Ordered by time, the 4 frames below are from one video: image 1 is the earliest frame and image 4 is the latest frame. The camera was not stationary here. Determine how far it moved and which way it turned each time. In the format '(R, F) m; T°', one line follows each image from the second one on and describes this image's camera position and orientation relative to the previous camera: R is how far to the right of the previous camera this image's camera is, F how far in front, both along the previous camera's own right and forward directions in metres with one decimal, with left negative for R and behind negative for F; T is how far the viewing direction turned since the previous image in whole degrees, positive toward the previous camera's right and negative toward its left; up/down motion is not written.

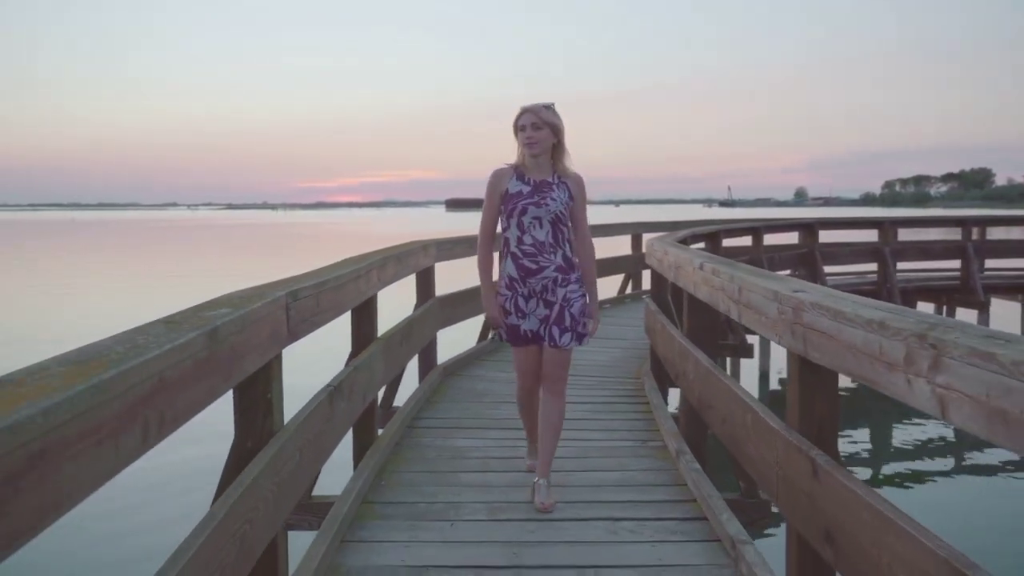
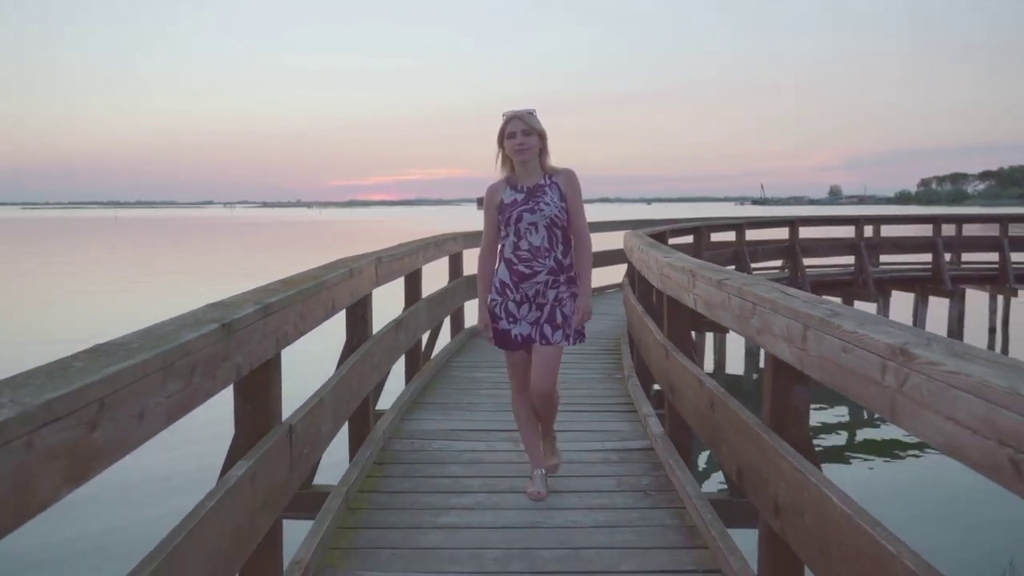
(+0.2, -1.6) m; -2°
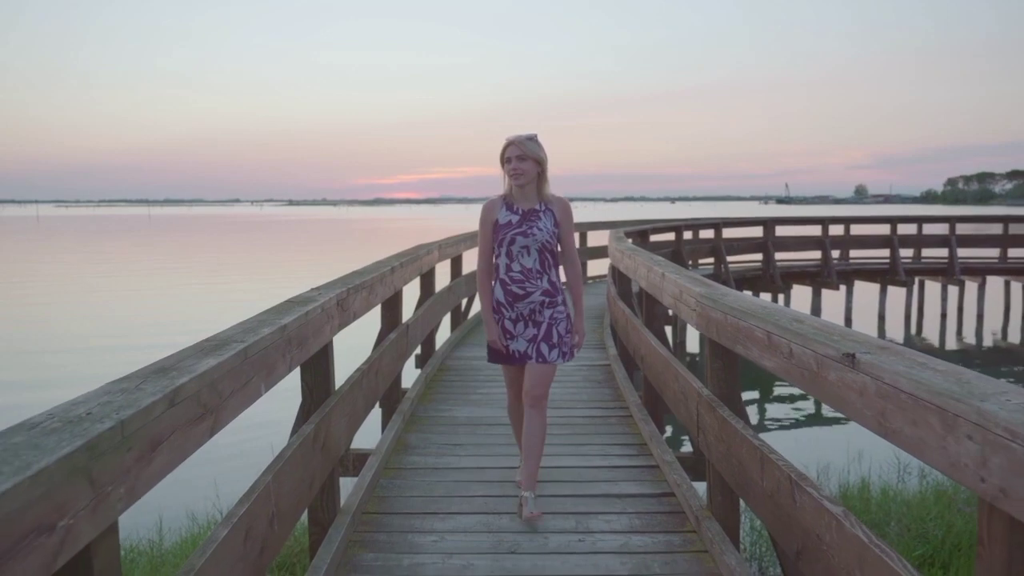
(+0.1, -2.3) m; -2°
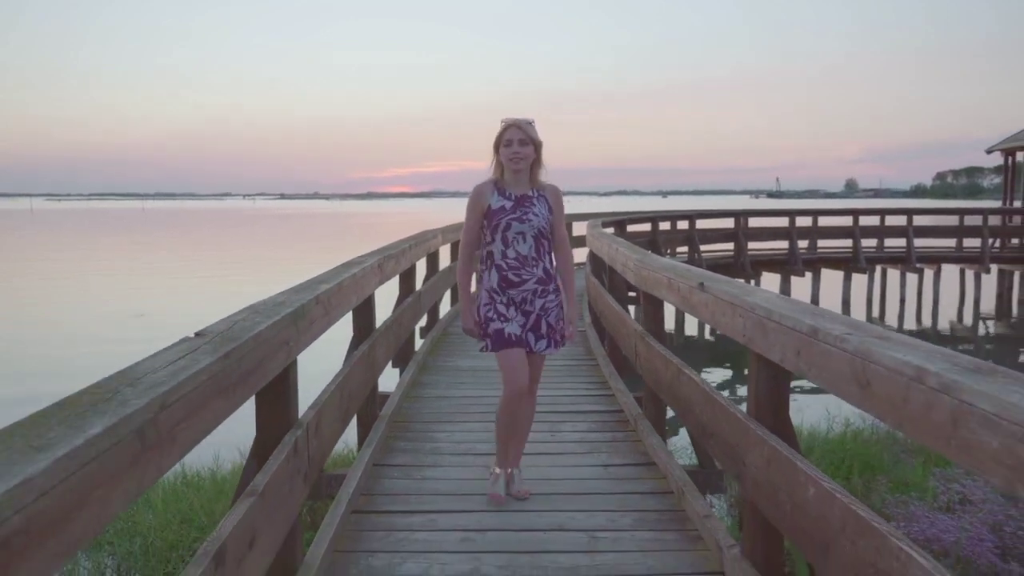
(0.0, -1.2) m; +1°
